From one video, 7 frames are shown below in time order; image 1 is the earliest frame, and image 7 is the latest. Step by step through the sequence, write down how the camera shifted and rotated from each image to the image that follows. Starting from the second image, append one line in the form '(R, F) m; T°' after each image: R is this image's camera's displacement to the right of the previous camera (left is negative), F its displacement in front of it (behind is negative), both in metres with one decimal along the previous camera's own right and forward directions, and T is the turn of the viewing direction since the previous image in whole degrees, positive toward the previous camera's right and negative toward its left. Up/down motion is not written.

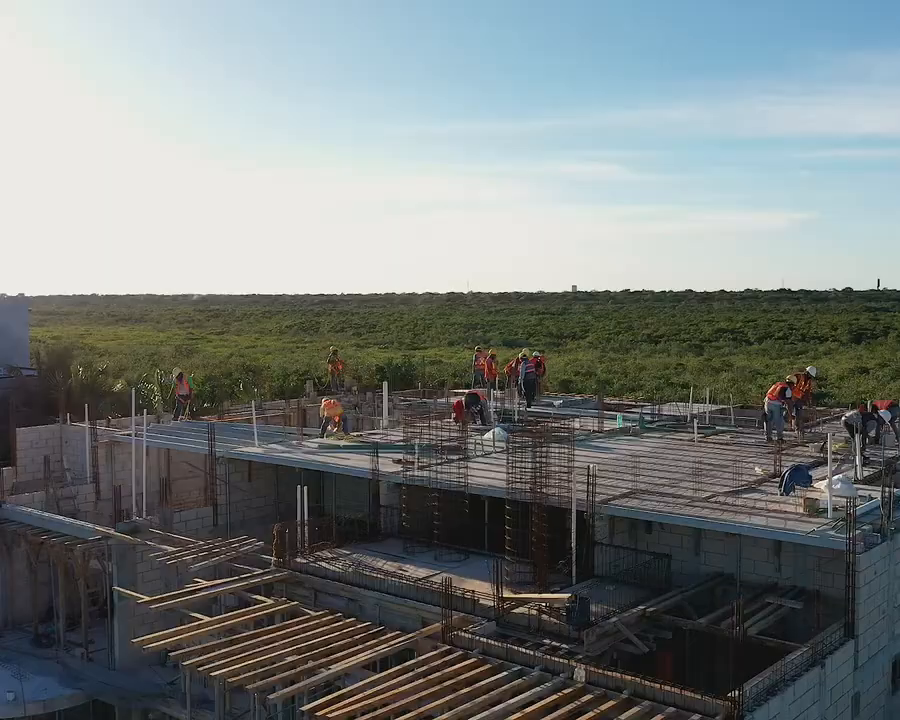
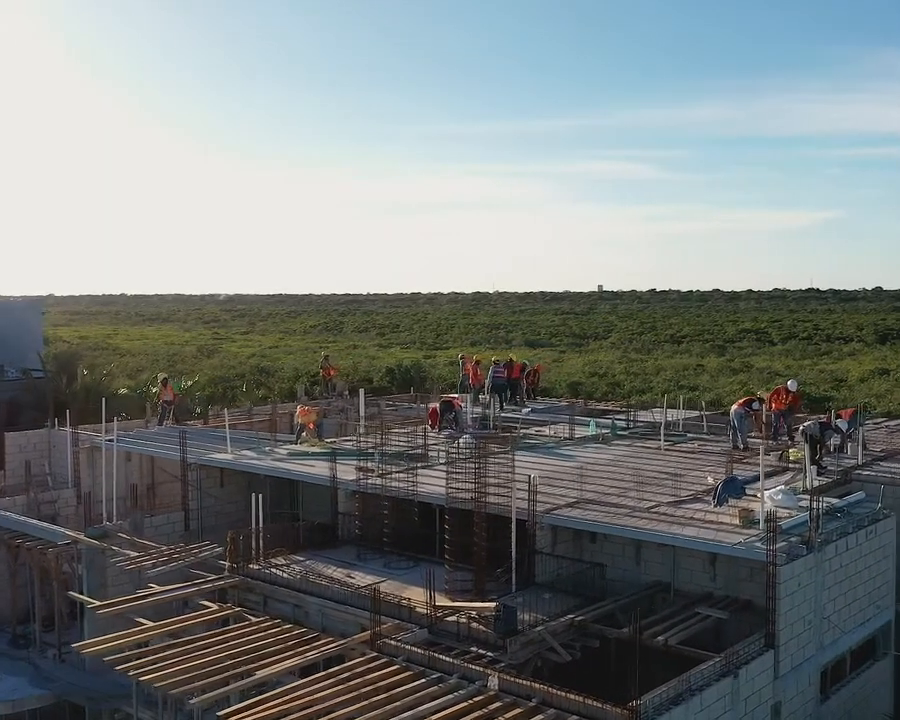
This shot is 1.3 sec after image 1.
(+1.0, -0.3) m; -1°
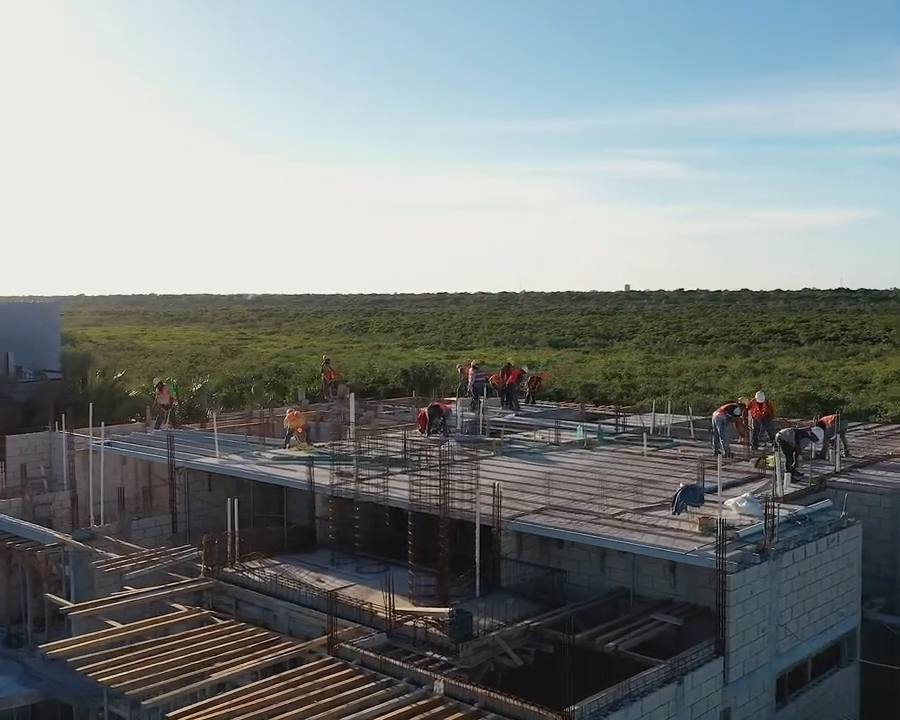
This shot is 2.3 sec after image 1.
(+0.8, -0.2) m; -1°
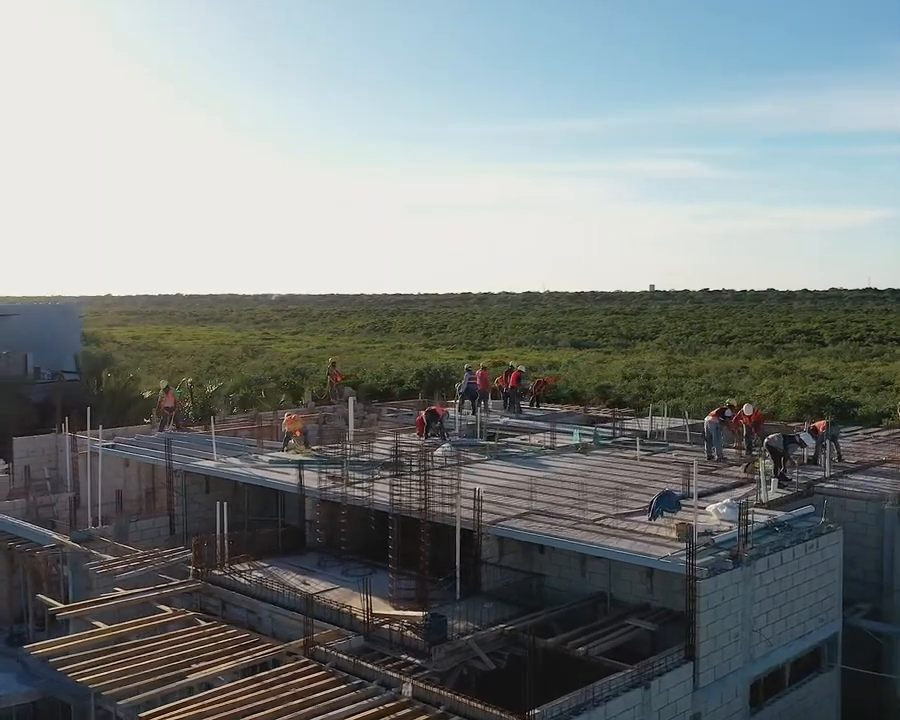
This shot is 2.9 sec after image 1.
(+0.5, -0.2) m; -1°
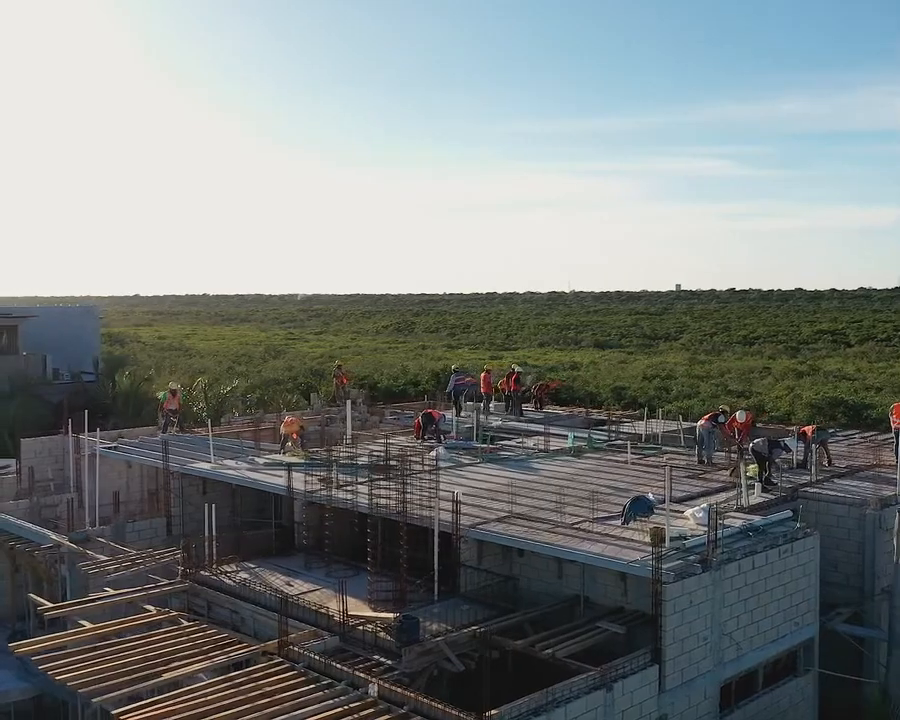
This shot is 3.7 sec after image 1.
(+0.6, -0.2) m; -1°
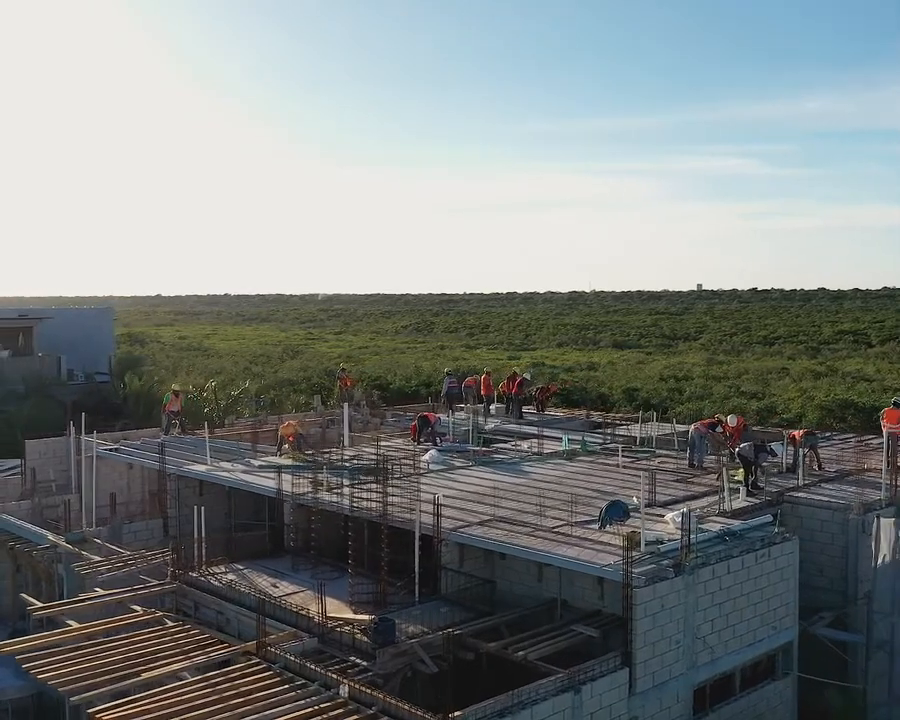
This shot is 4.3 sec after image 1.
(+0.5, -0.2) m; -1°
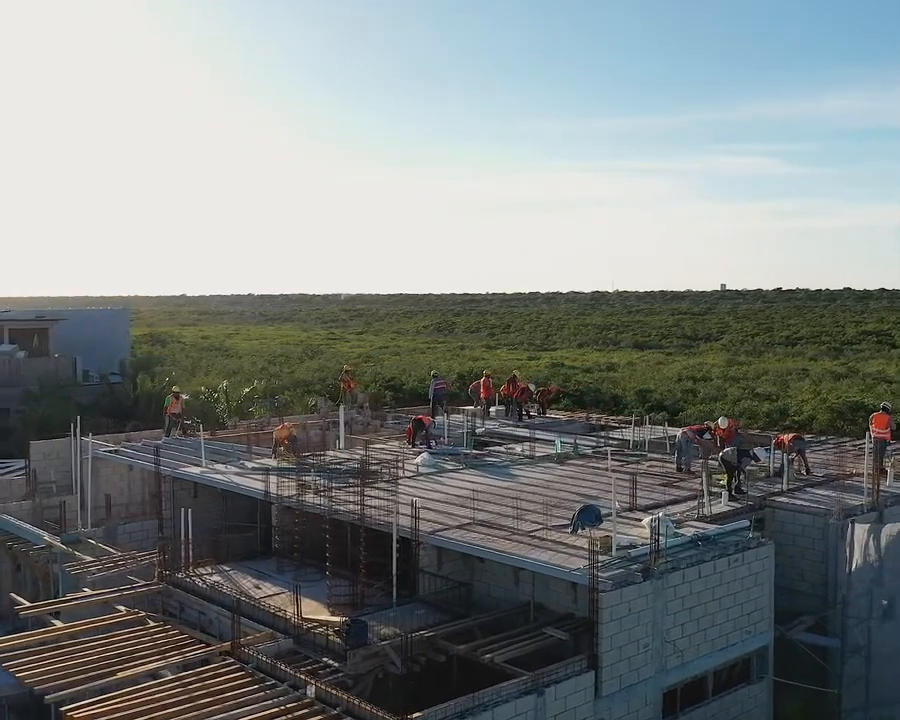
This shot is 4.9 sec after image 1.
(+0.6, -0.2) m; -1°
